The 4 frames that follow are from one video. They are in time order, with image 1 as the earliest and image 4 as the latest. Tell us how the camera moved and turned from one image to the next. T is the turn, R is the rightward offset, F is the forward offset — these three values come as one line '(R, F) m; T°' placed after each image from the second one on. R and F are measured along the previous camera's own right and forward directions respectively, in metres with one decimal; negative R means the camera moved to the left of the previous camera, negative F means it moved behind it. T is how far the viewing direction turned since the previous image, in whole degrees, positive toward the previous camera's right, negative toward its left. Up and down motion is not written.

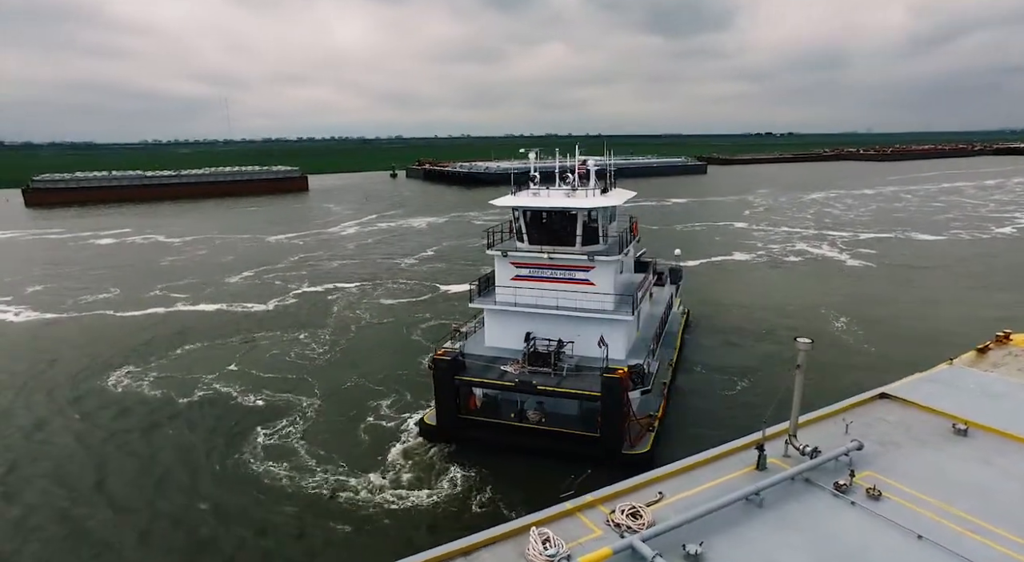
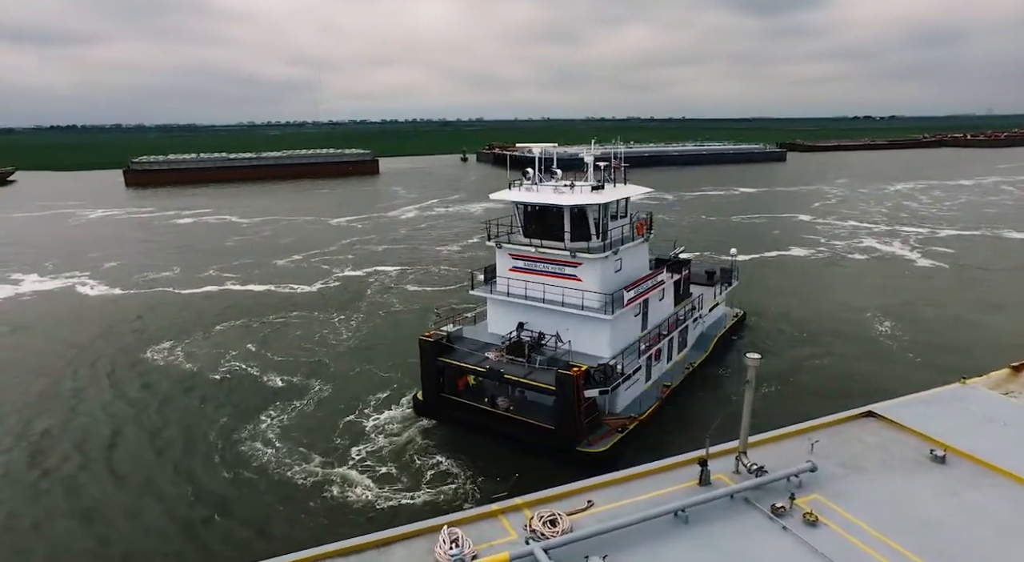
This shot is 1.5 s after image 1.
(+2.3, 0.0) m; -7°
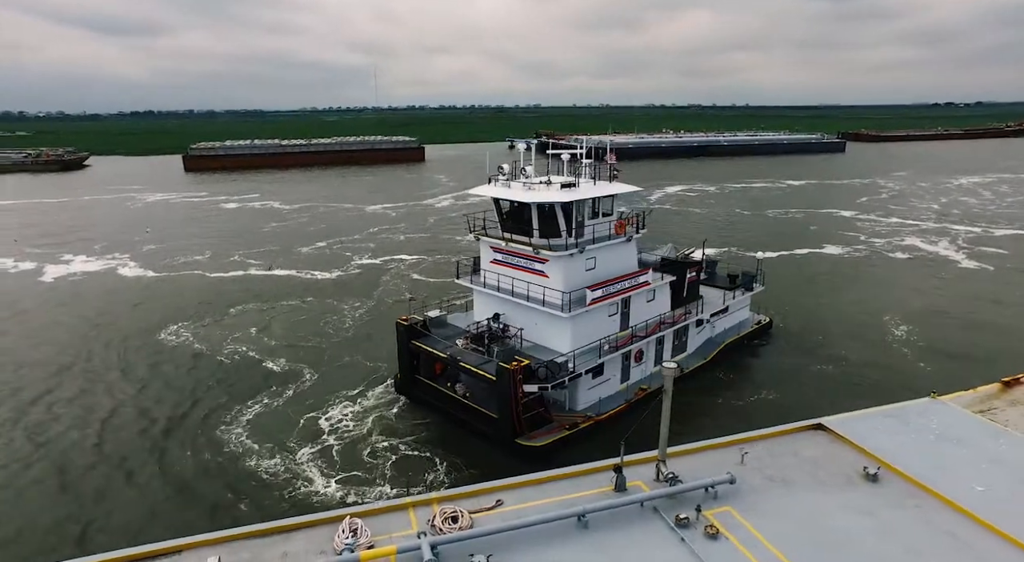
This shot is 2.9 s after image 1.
(+2.4, -0.1) m; -5°
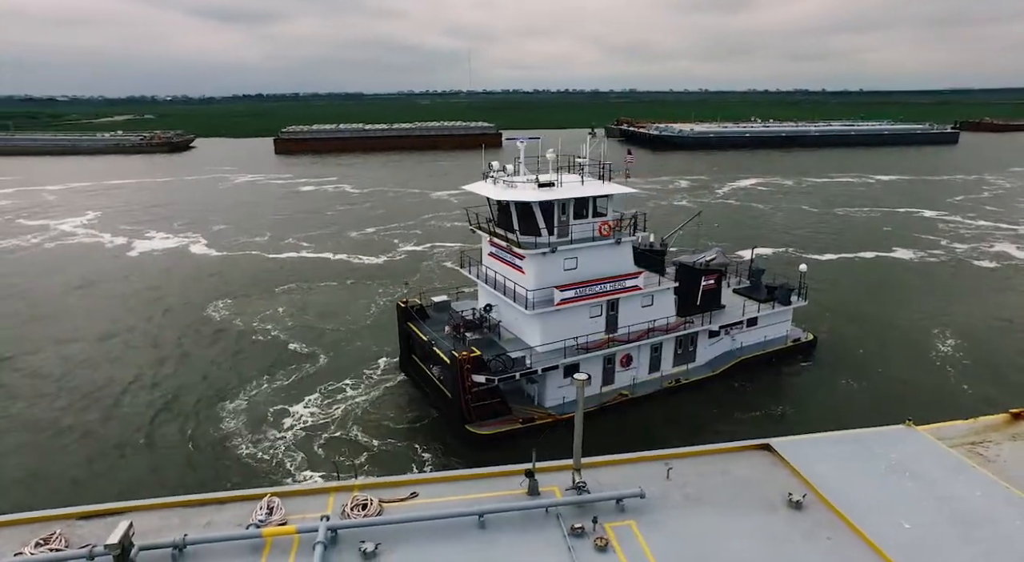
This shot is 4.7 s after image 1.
(+2.9, -0.2) m; -8°
